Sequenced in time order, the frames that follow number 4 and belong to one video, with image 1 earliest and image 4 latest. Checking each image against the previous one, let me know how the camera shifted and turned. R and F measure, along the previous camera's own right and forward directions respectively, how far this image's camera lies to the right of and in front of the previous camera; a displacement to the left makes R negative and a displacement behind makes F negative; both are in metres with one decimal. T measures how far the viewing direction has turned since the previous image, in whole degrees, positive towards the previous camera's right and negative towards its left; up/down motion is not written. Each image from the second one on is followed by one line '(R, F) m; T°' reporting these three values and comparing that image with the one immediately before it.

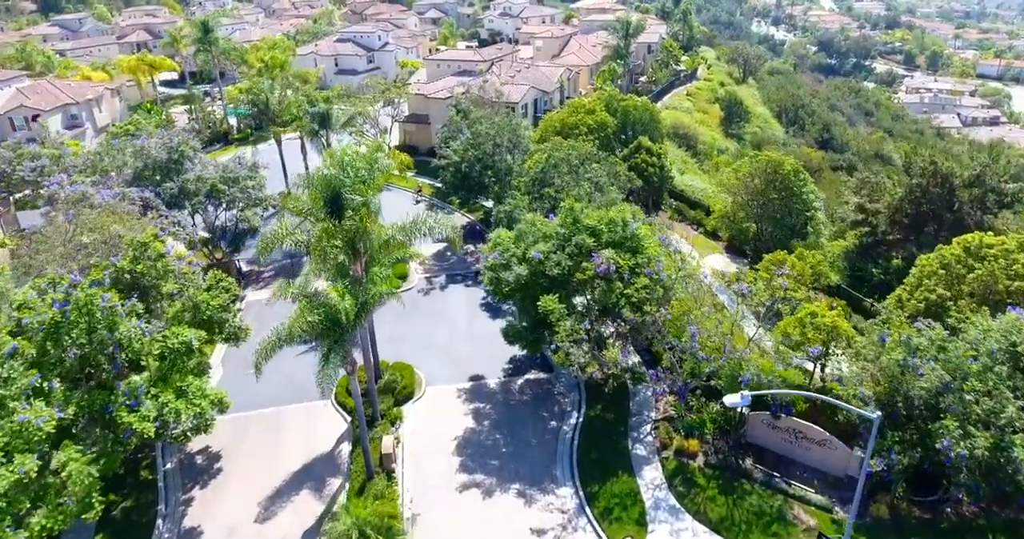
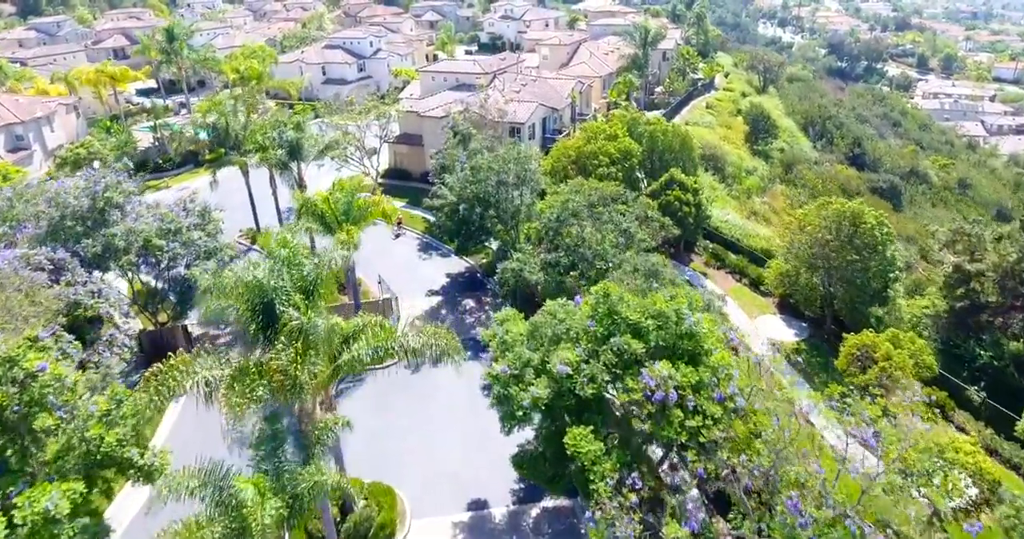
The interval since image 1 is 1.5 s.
(-0.4, +7.2) m; 0°
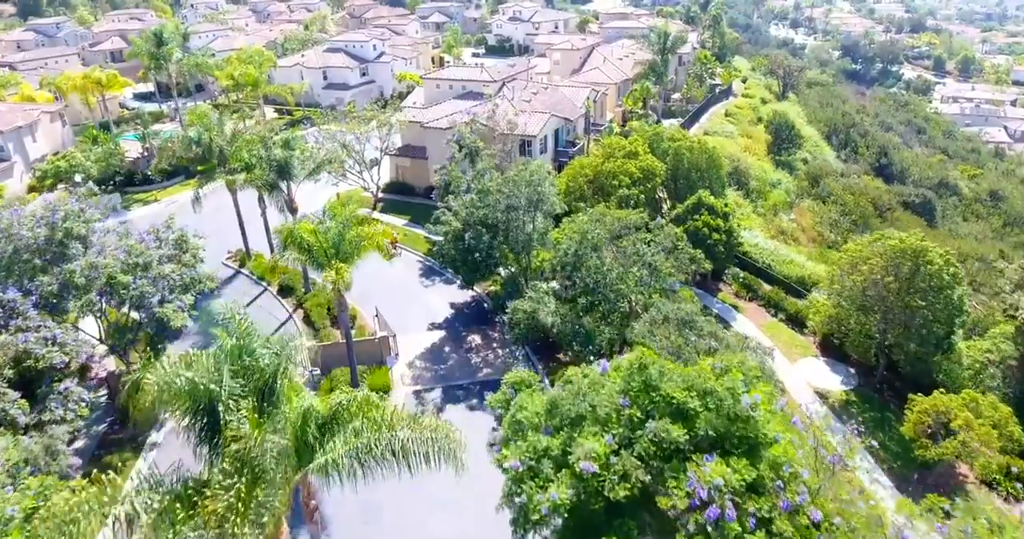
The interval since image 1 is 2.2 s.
(-0.2, +3.5) m; -1°
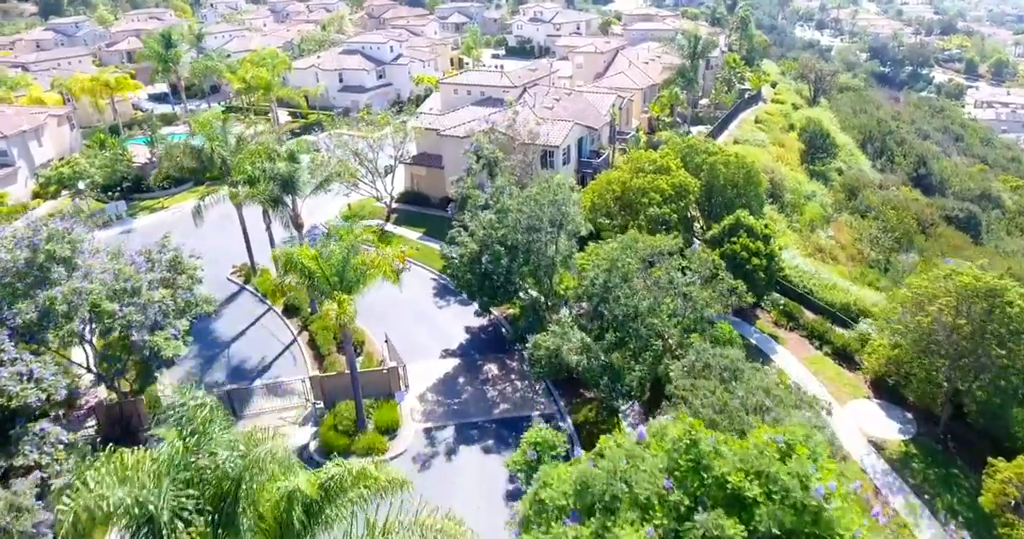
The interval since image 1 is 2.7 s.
(-0.2, +2.5) m; -1°
